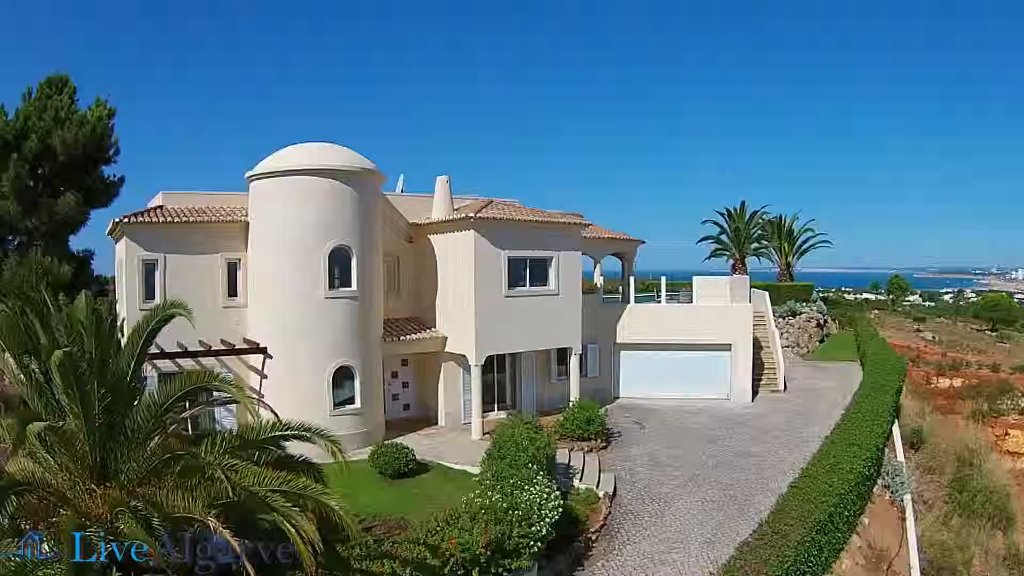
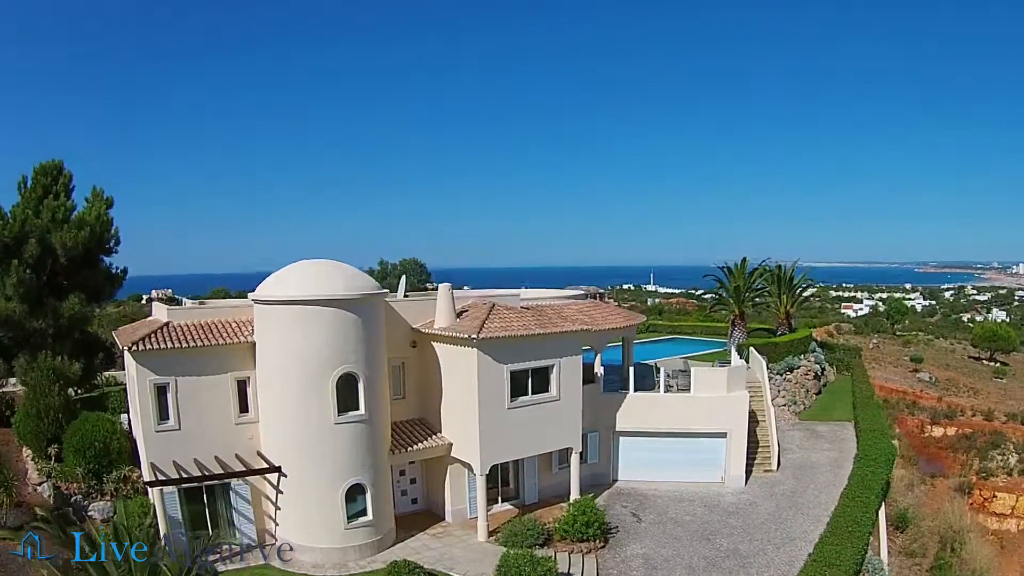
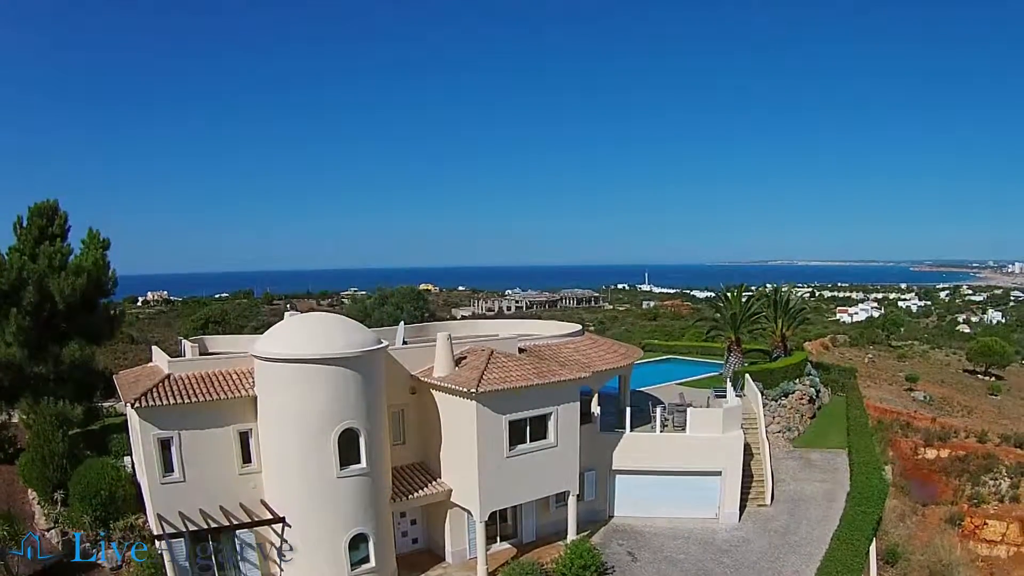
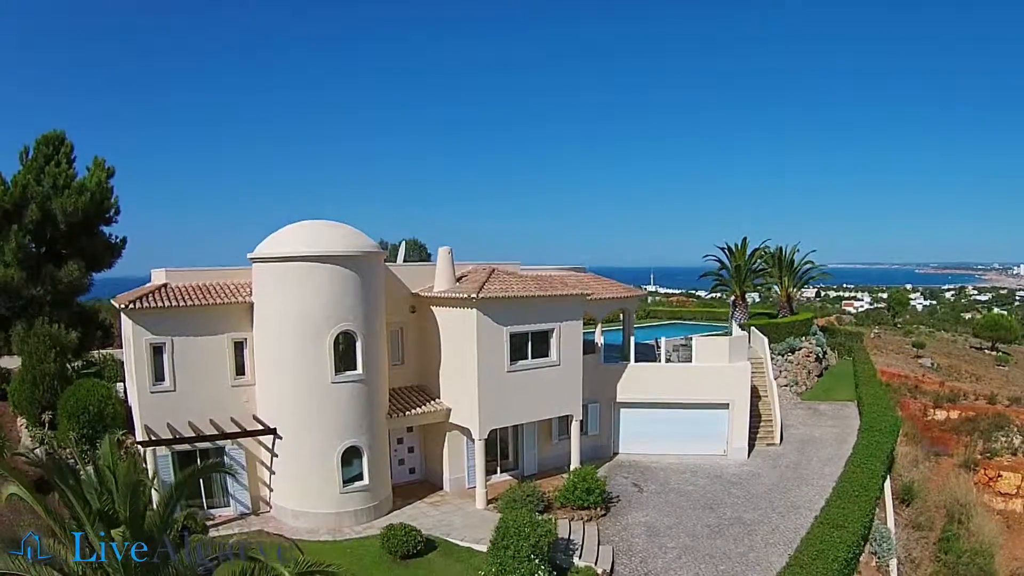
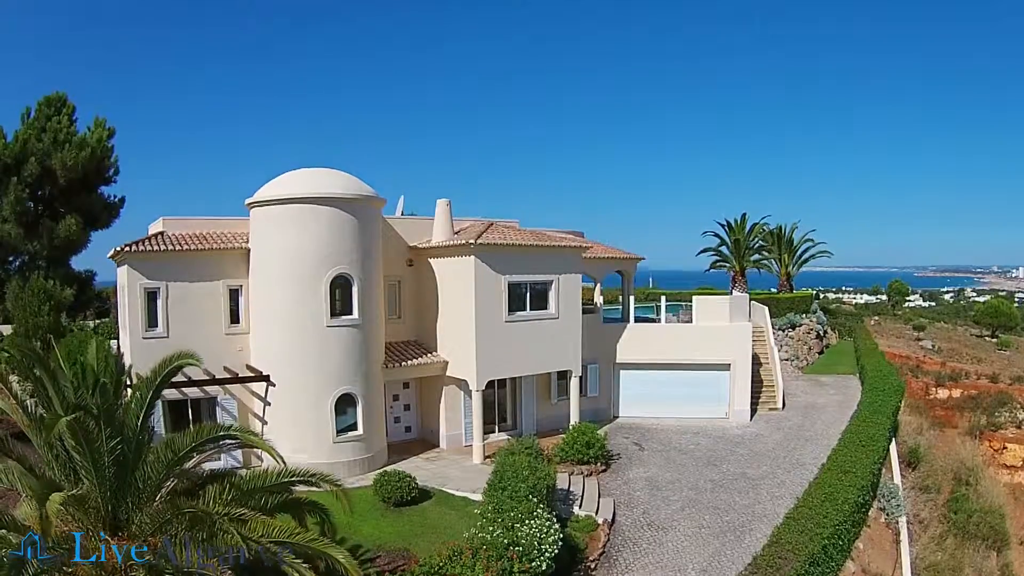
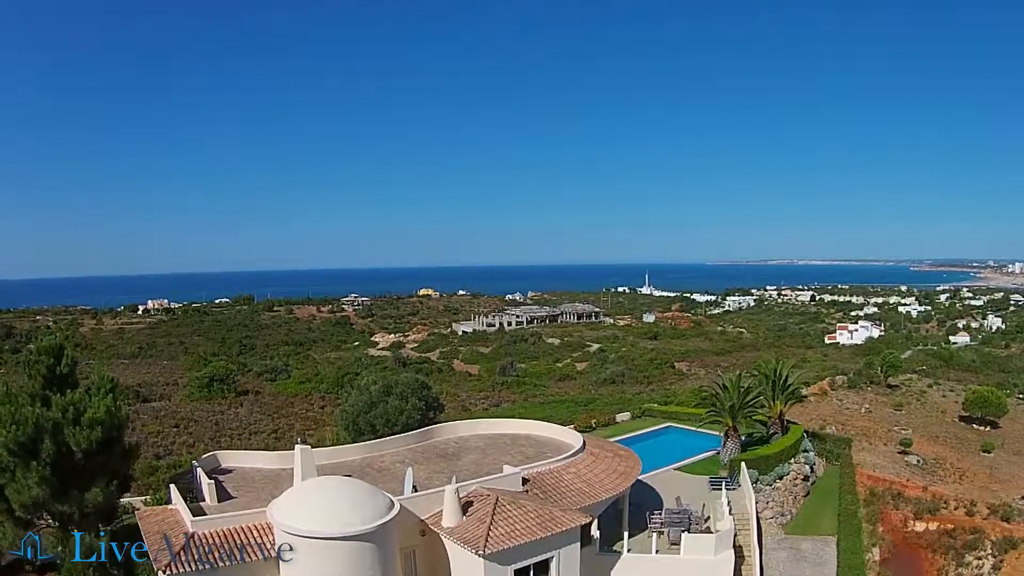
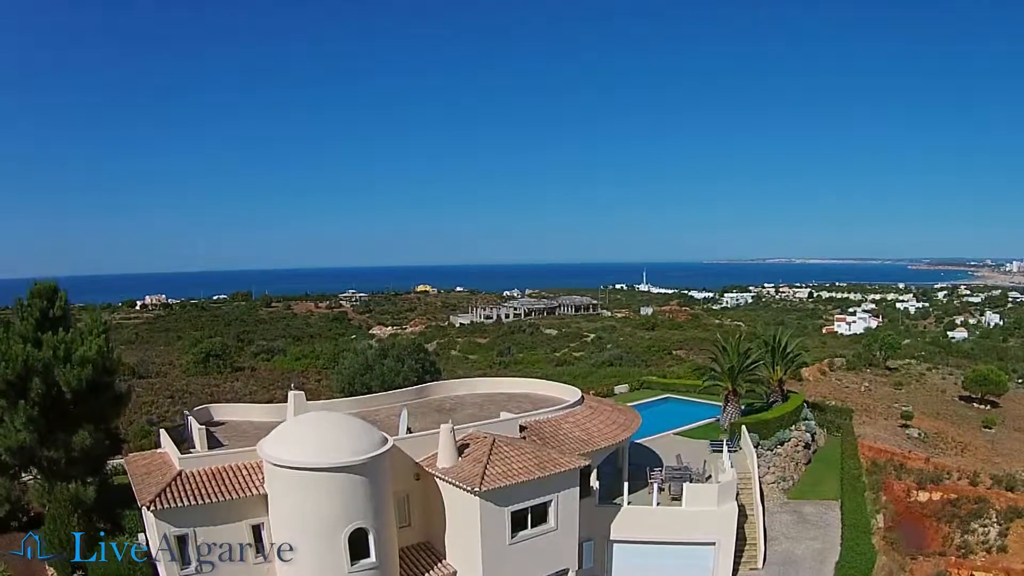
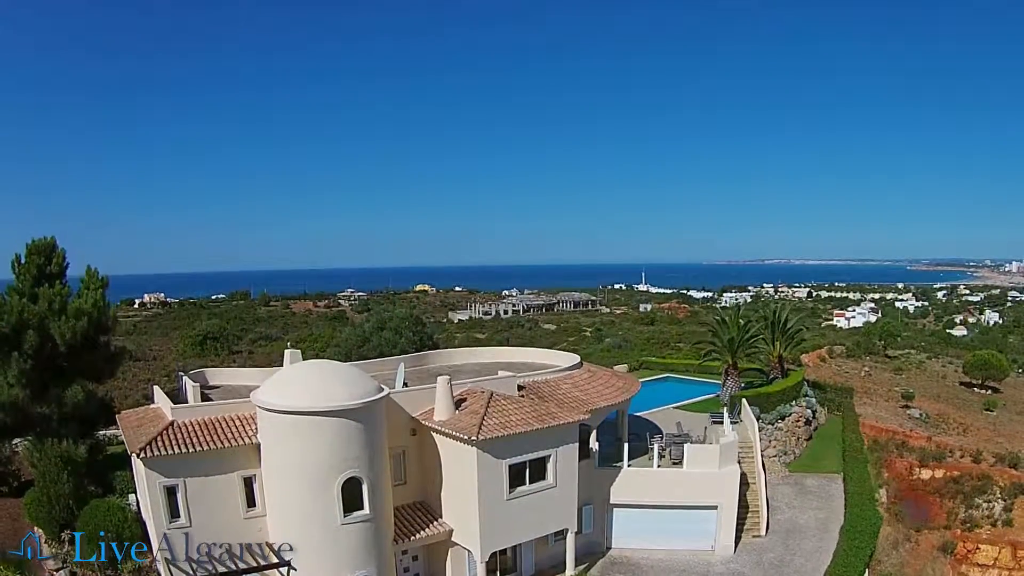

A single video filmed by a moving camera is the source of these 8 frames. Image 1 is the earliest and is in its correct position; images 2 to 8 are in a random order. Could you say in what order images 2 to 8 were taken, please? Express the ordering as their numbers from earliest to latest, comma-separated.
5, 4, 2, 3, 8, 7, 6
